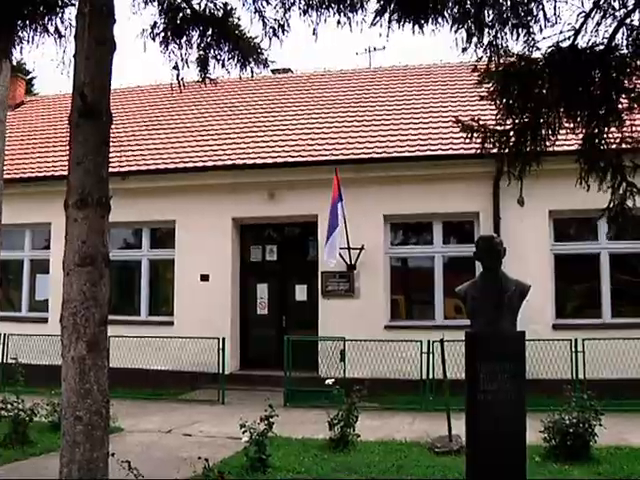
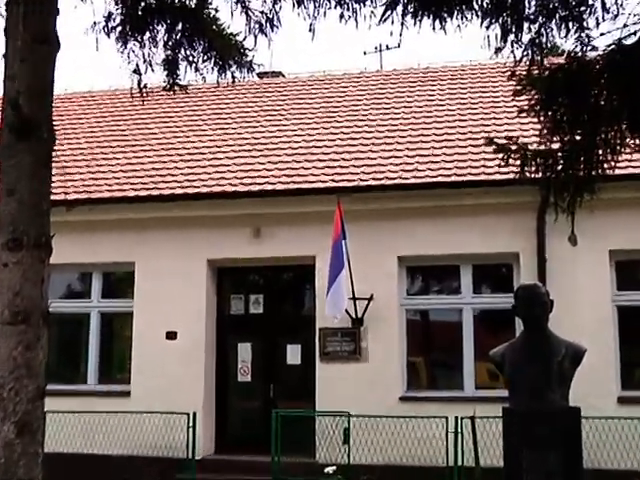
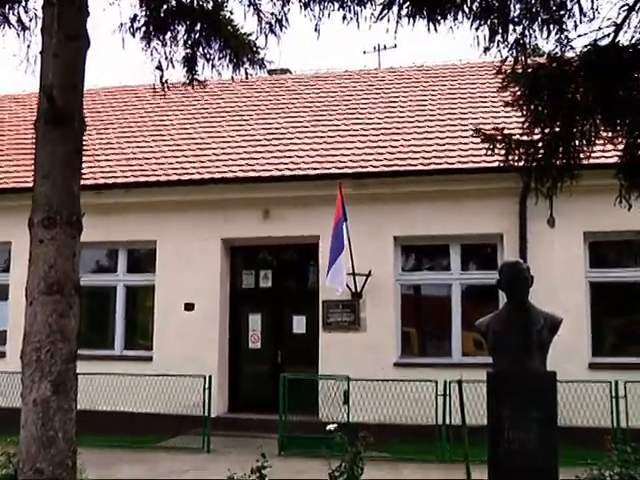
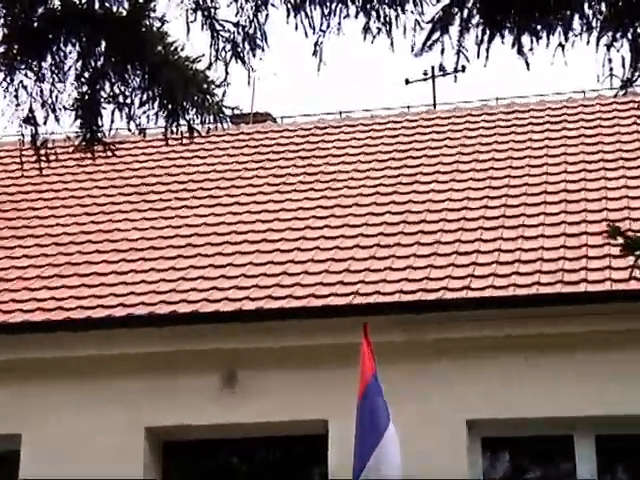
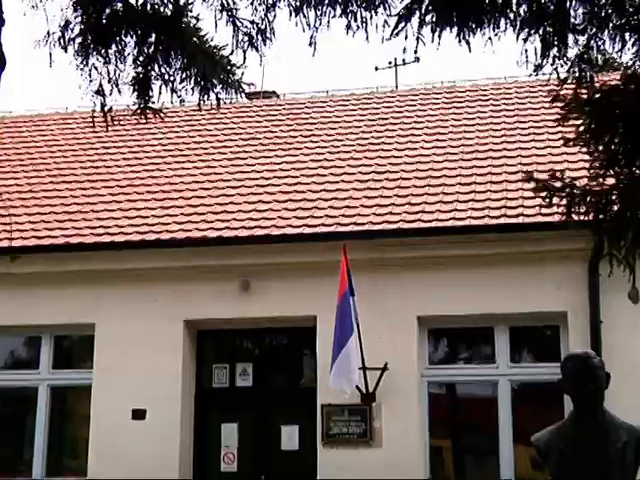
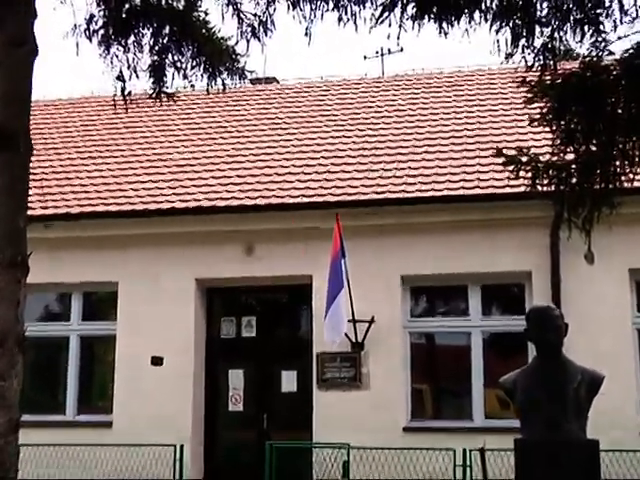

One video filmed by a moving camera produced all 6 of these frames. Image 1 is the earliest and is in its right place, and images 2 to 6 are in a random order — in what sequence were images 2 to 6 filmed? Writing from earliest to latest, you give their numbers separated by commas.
3, 2, 6, 5, 4
